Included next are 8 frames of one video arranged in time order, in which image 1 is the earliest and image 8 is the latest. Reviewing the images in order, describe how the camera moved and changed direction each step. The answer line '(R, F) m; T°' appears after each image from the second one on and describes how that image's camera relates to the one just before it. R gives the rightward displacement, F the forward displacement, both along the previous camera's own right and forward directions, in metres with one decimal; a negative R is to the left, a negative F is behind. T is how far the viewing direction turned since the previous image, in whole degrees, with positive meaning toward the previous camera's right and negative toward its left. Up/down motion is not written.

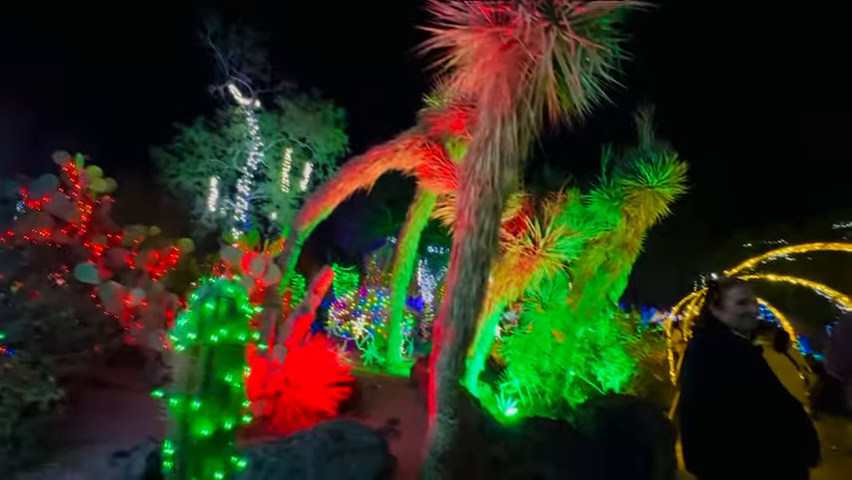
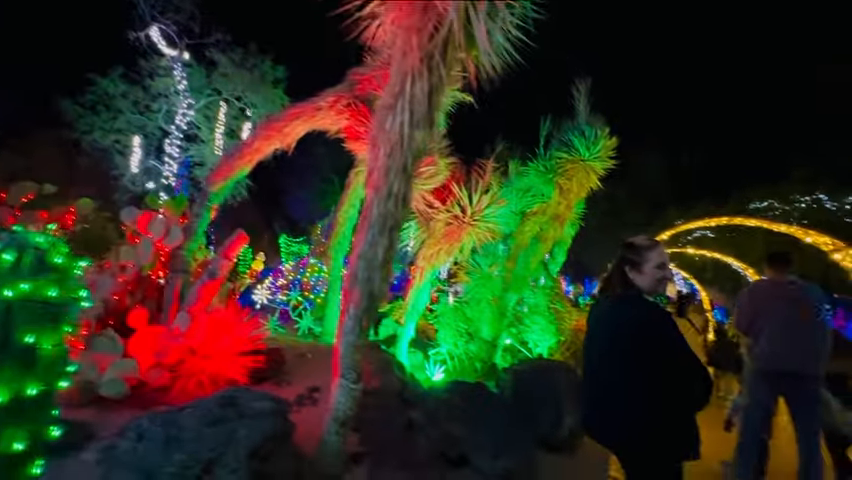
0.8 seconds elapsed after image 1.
(+0.6, +0.1) m; +6°
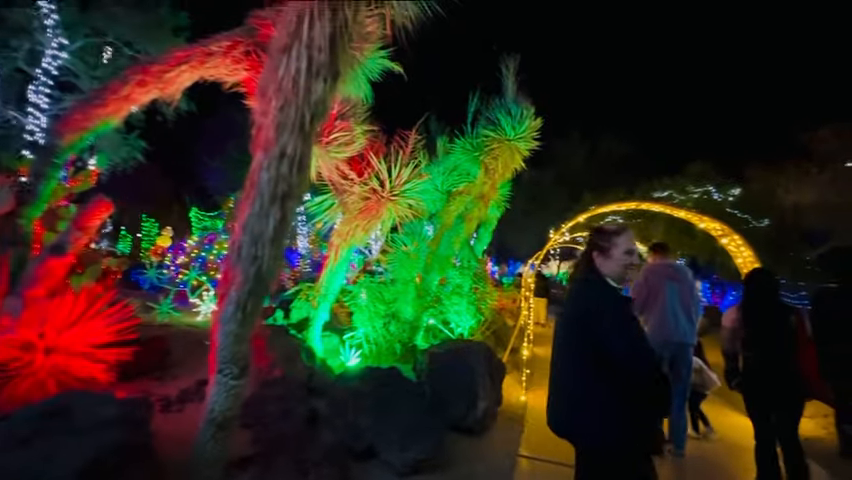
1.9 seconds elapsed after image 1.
(+0.3, +0.5) m; +10°
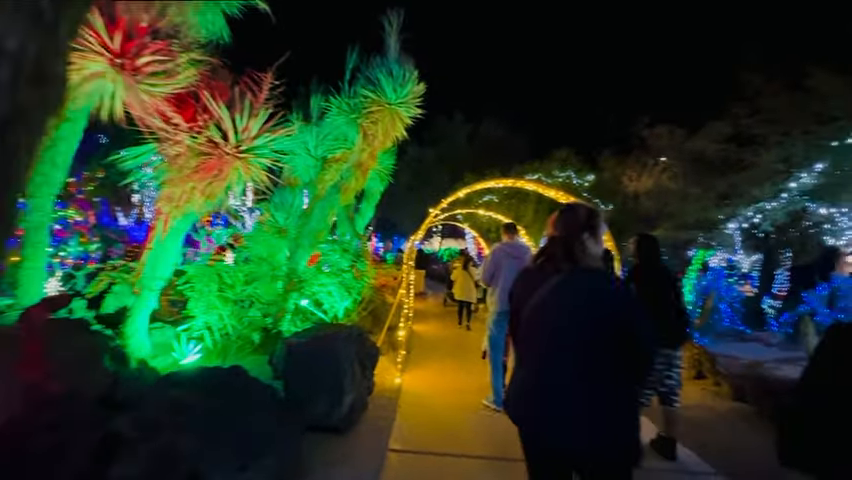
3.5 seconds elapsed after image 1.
(+0.4, +0.9) m; +17°
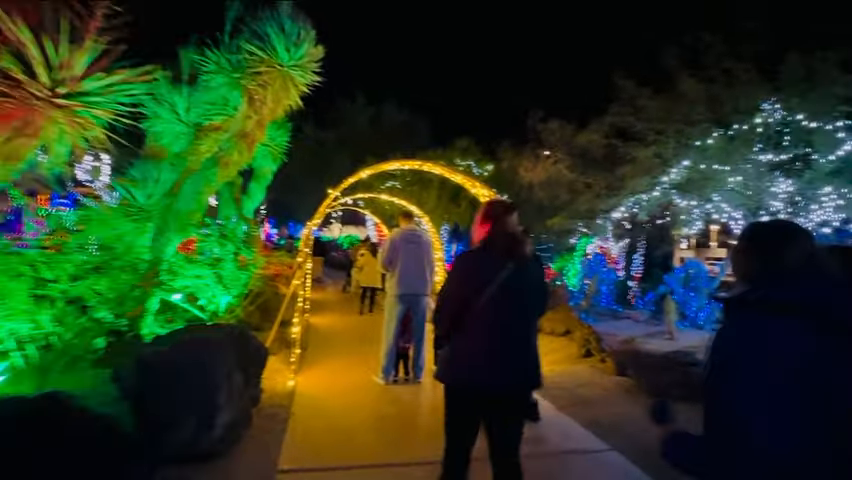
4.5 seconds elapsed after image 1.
(0.0, +0.7) m; +14°
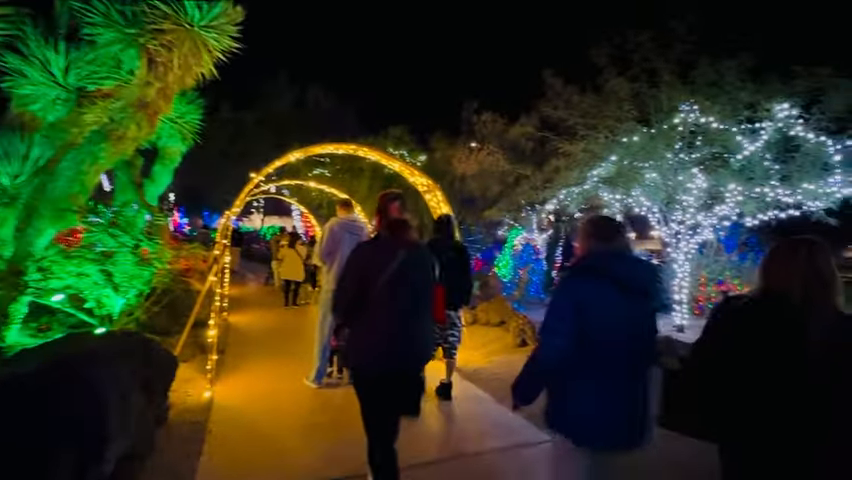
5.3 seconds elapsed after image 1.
(-0.2, +0.5) m; +10°
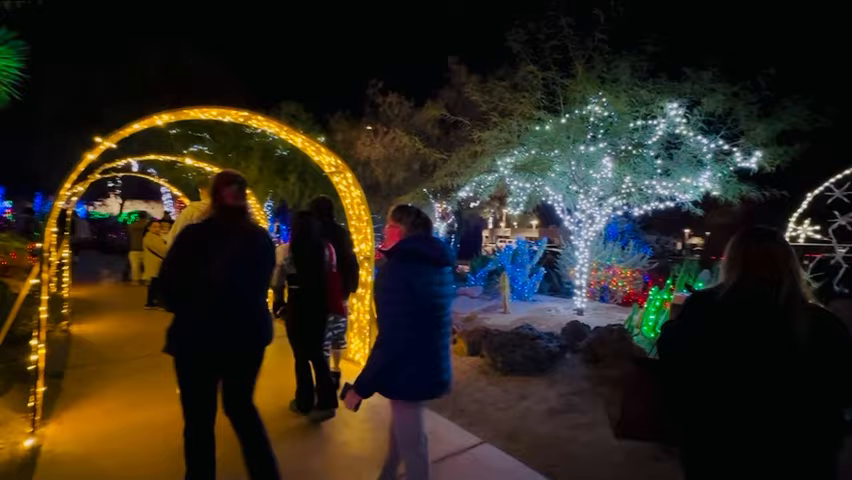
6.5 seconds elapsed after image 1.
(-0.3, +0.9) m; +15°
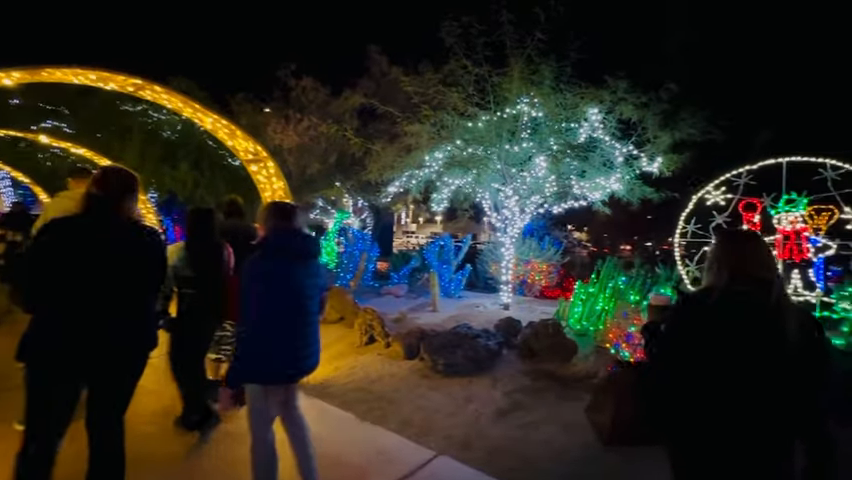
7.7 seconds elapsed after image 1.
(-0.6, +0.6) m; +14°
